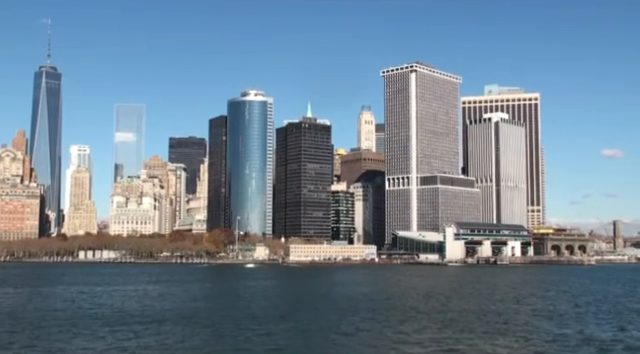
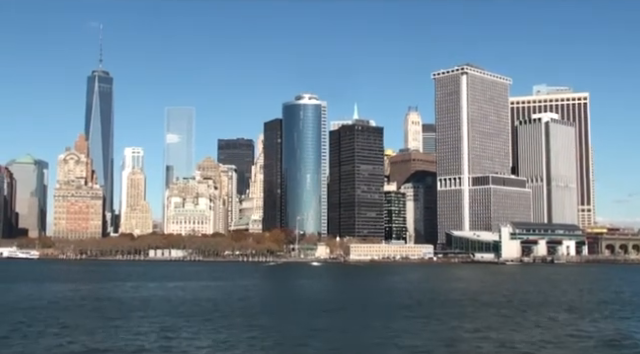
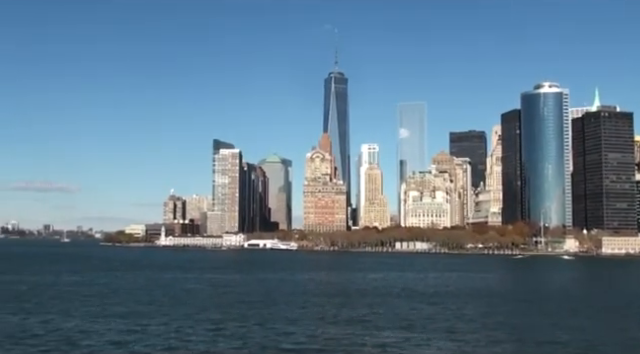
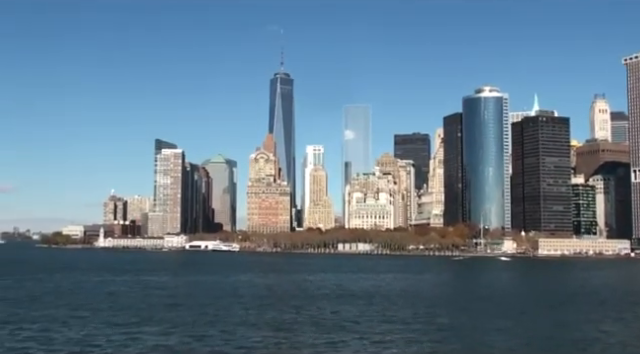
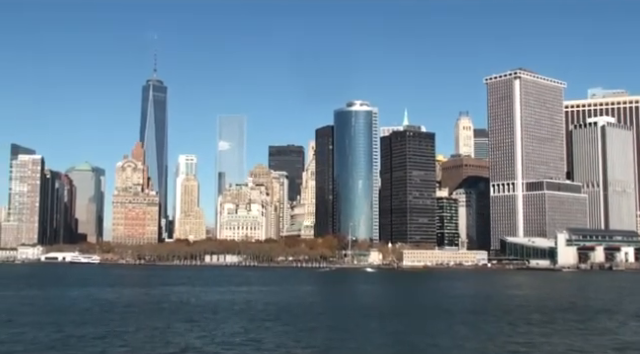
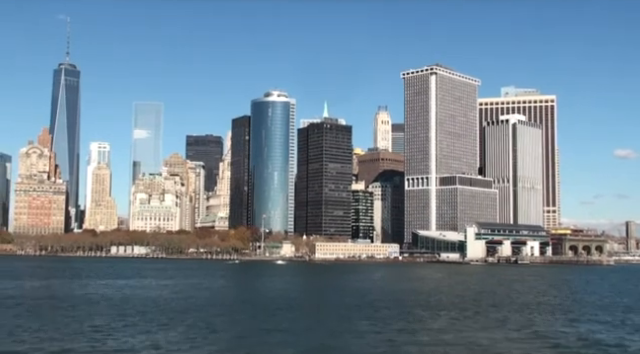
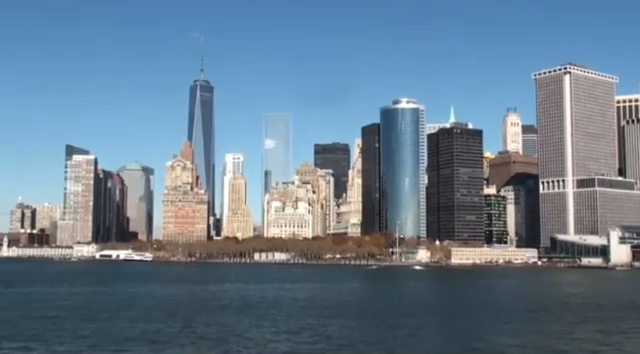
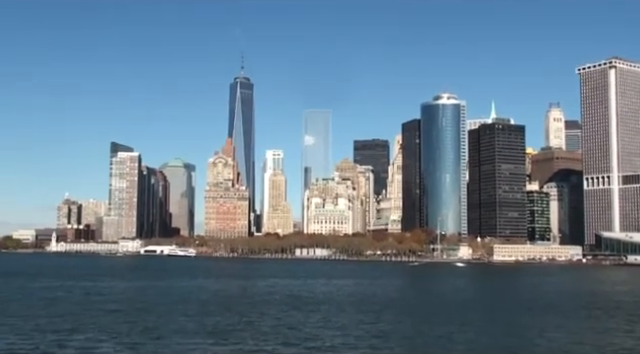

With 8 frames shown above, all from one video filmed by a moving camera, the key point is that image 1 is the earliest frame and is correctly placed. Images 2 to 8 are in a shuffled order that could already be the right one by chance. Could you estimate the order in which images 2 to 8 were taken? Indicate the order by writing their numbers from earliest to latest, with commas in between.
6, 2, 5, 7, 8, 4, 3
